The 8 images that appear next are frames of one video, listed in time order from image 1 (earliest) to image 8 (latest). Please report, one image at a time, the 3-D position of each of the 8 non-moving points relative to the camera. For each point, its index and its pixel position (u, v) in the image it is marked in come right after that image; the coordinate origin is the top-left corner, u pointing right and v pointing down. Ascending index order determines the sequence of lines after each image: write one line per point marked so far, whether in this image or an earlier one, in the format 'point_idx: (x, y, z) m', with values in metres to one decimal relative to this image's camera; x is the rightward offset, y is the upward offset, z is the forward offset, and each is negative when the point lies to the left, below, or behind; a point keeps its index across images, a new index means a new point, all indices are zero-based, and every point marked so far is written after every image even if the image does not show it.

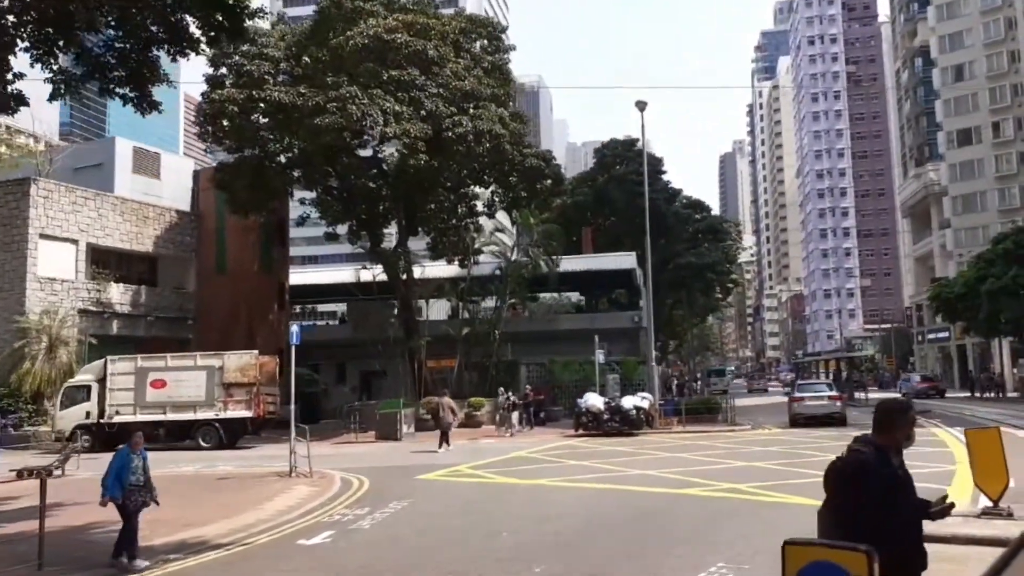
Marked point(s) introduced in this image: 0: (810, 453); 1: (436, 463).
0: (+6.9, -3.9, +17.8) m
1: (-1.8, -4.1, +18.0) m
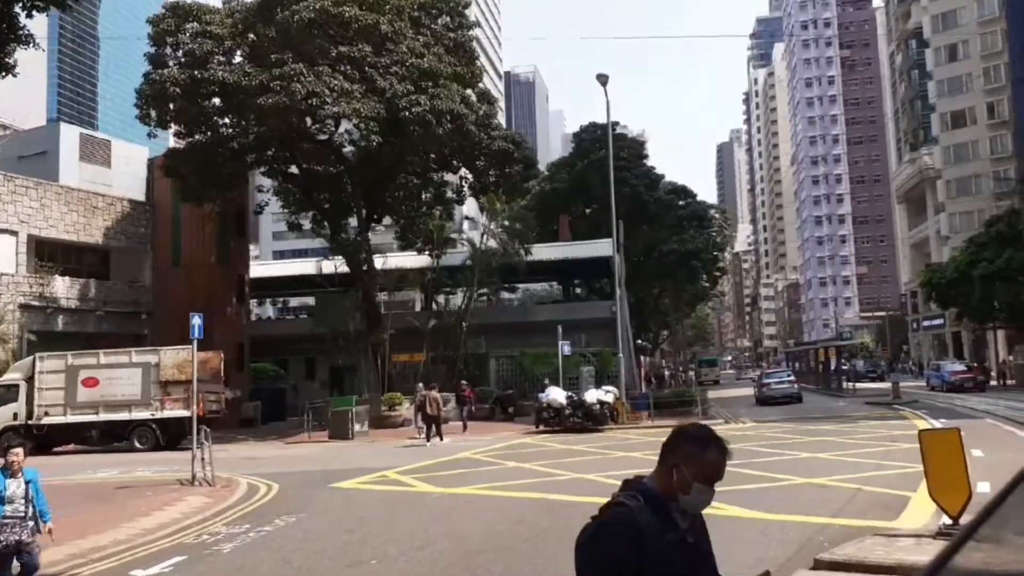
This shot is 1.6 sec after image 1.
0: (+5.6, -3.5, +16.3) m
1: (-3.1, -3.9, +16.5) m
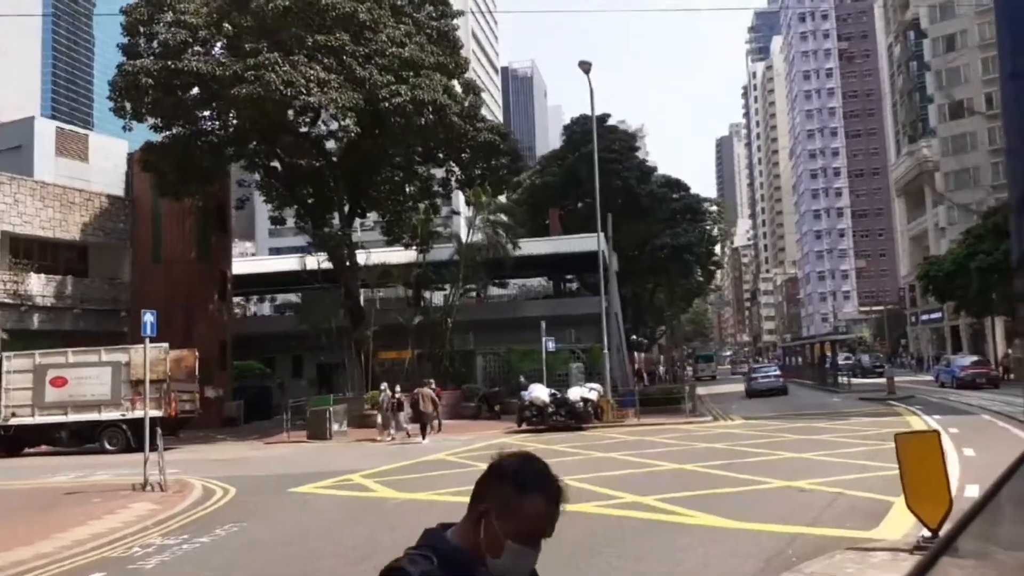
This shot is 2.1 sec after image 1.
0: (+5.1, -3.3, +15.6) m
1: (-3.7, -3.8, +15.8) m
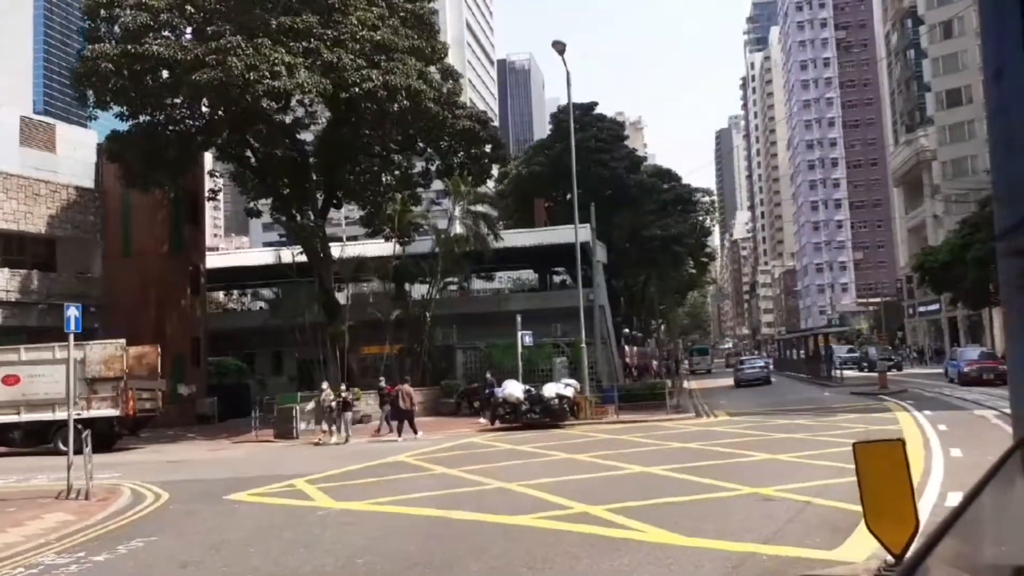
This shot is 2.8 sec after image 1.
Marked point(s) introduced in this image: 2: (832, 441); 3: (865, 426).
0: (+4.3, -3.1, +14.7) m
1: (-4.5, -3.6, +14.9) m
2: (+6.6, -3.2, +15.8) m
3: (+8.5, -3.3, +18.5) m
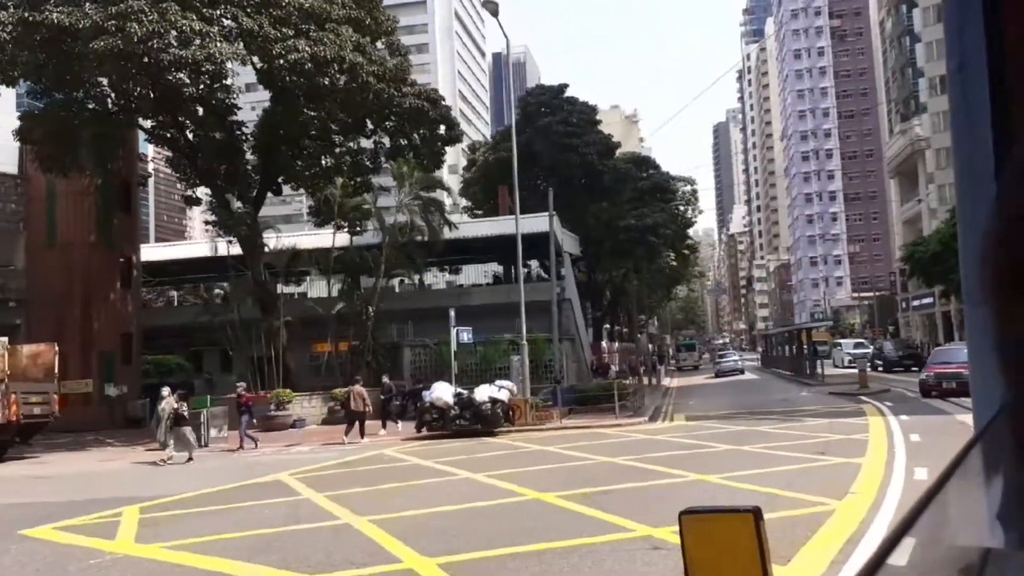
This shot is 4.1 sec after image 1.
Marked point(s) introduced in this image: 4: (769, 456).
0: (+2.5, -2.9, +12.4) m
1: (-6.3, -3.4, +12.6) m
2: (+4.8, -2.9, +13.5) m
3: (+6.6, -3.1, +16.2) m
4: (+4.5, -2.9, +13.5) m
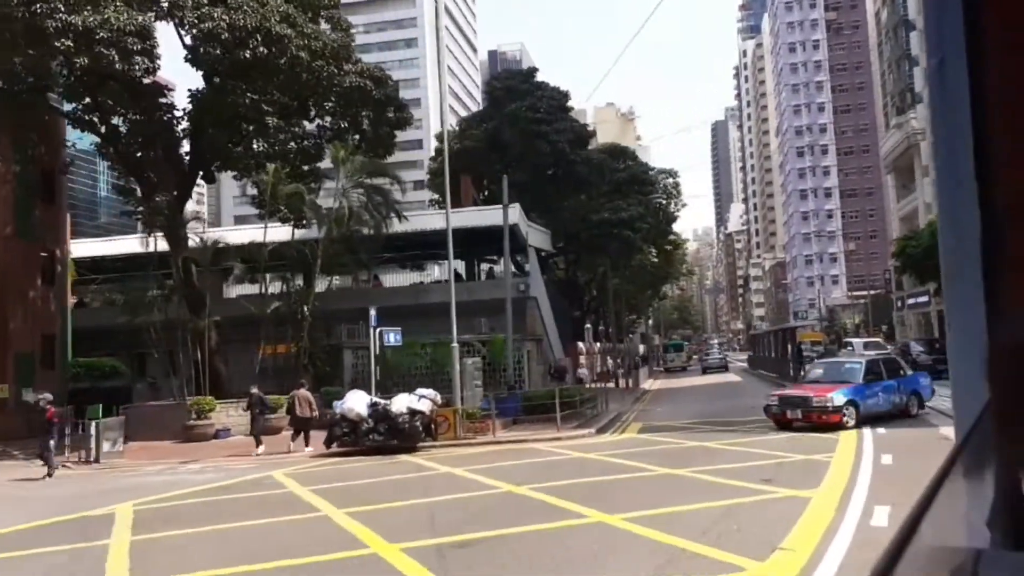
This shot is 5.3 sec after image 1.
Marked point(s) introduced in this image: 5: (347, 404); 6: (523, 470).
0: (+0.8, -2.8, +10.0) m
1: (-8.0, -3.3, +10.2) m
2: (+3.1, -2.8, +11.2) m
3: (+5.0, -3.0, +13.8) m
4: (+2.8, -2.8, +11.1) m
5: (-3.6, -2.5, +16.9) m
6: (+0.3, -3.1, +13.0) m
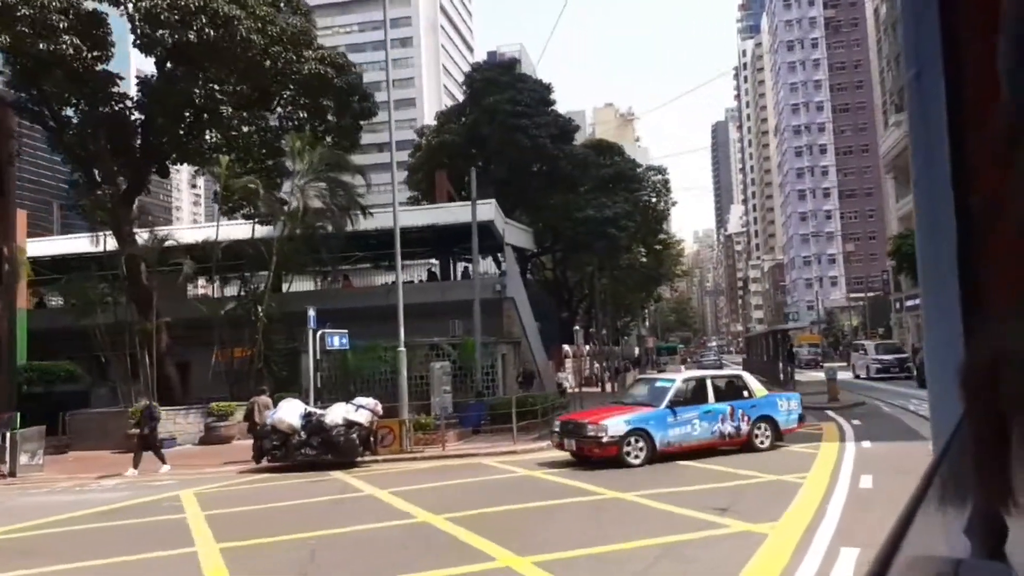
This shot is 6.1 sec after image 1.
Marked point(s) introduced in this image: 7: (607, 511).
0: (-0.3, -2.8, +8.5) m
1: (-9.0, -3.2, +8.7) m
2: (+2.1, -2.8, +9.6) m
3: (+3.9, -2.9, +12.3) m
4: (+1.8, -2.8, +9.6) m
5: (-4.7, -2.5, +15.3) m
6: (-0.7, -3.1, +11.5) m
7: (+1.3, -2.8, +9.6) m
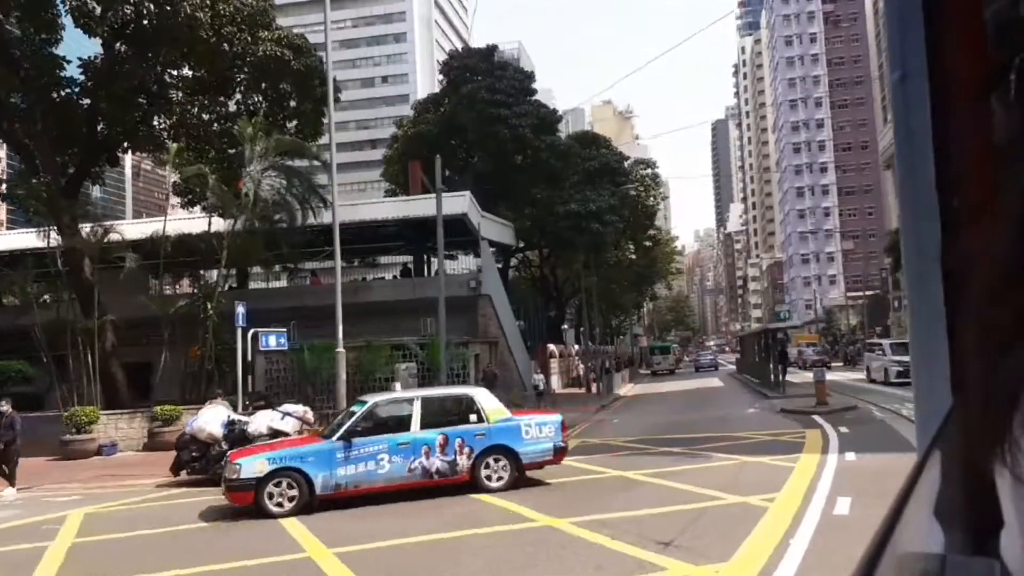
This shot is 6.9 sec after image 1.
0: (-1.3, -2.7, +7.0) m
1: (-10.0, -3.1, +7.2) m
2: (+1.1, -2.7, +8.1) m
3: (+2.9, -2.8, +10.8) m
4: (+0.8, -2.7, +8.1) m
5: (-5.6, -2.4, +13.8) m
6: (-1.7, -3.0, +10.0) m
7: (+0.3, -2.7, +8.1) m
